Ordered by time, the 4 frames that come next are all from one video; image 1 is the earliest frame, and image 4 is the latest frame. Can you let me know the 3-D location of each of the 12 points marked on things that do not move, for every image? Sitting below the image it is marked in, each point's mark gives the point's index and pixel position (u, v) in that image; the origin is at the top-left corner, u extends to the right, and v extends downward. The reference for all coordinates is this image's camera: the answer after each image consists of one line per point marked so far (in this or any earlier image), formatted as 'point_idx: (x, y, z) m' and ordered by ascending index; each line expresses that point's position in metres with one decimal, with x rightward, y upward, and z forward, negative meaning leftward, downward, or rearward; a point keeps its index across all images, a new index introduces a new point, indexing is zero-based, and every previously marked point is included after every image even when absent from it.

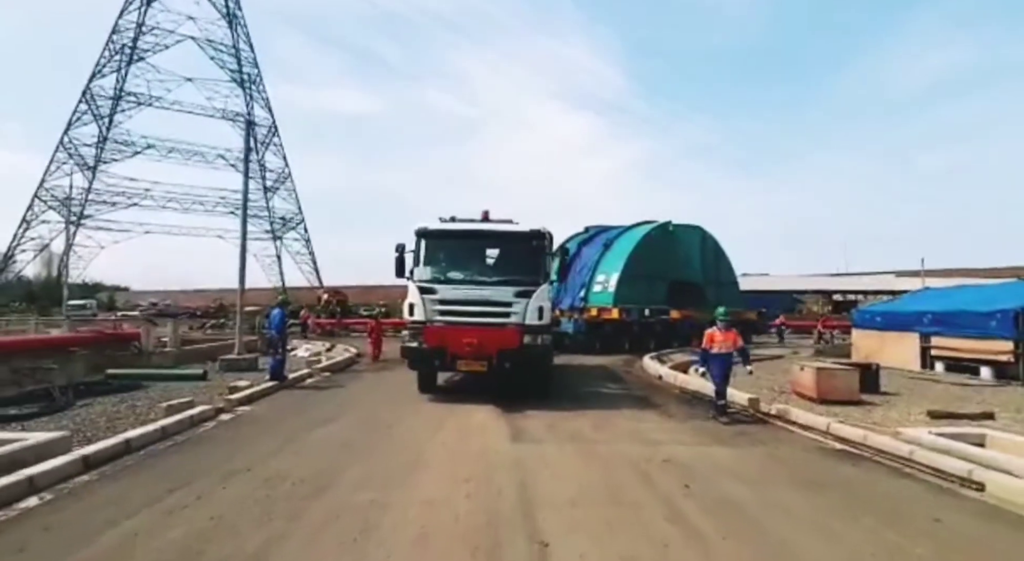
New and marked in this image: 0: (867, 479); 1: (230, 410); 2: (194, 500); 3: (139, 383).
0: (+3.9, -2.3, +7.3) m
1: (-5.3, -2.4, +12.4) m
2: (-2.9, -2.1, +6.1) m
3: (-9.0, -2.4, +15.7) m
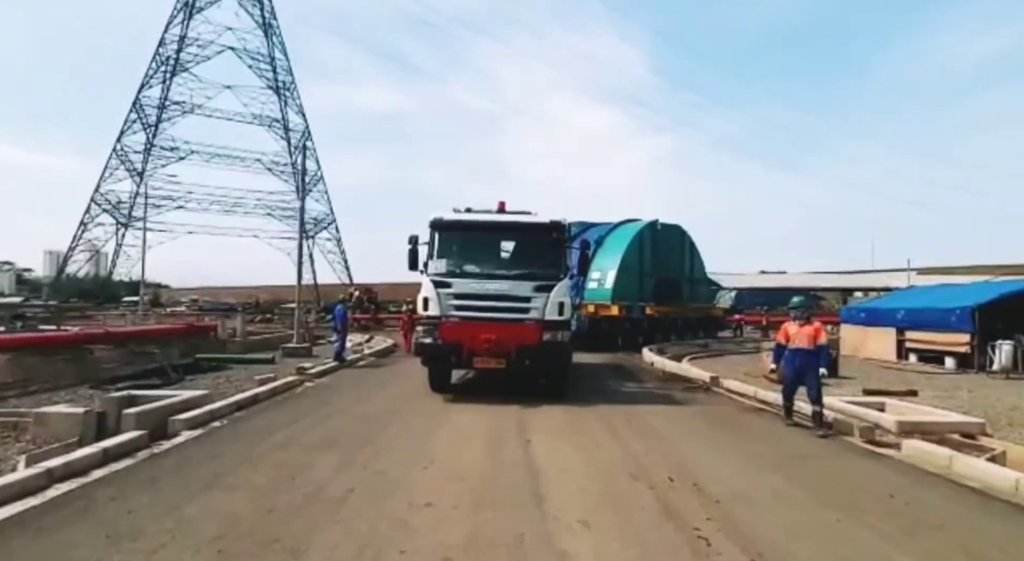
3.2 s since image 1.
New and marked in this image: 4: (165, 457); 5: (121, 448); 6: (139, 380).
0: (+4.0, -2.4, +10.5) m
1: (-5.0, -2.5, +15.9) m
2: (-2.9, -2.2, +9.5) m
3: (-8.5, -2.5, +19.4) m
4: (-4.0, -2.0, +7.4) m
5: (-4.7, -2.0, +7.9) m
6: (-9.2, -2.4, +16.0) m
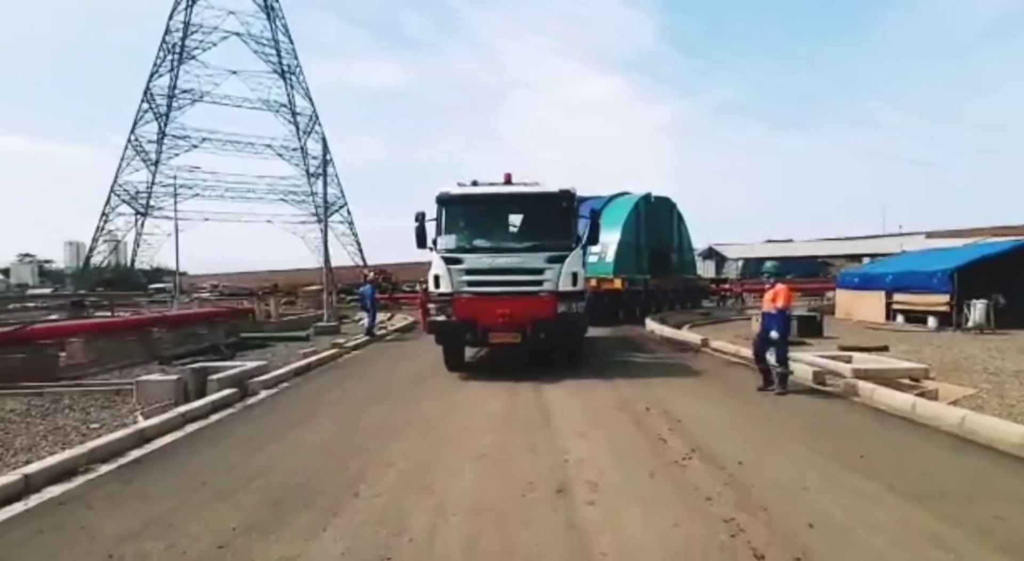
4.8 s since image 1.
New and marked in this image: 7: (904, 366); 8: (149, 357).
0: (+4.2, -1.9, +12.4) m
1: (-4.6, -2.0, +18.0) m
2: (-2.6, -1.9, +11.6) m
3: (-8.1, -2.0, +21.6) m
4: (-3.8, -1.9, +9.4) m
5: (-4.5, -1.9, +10.0) m
6: (-8.8, -2.1, +18.1) m
7: (+7.6, -1.7, +12.7) m
8: (-10.4, -2.2, +18.6) m
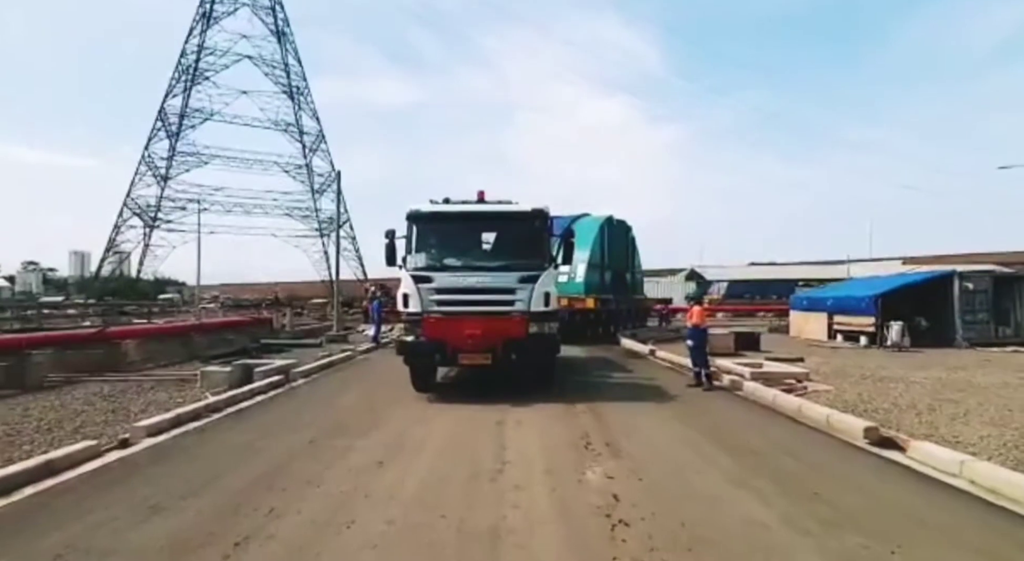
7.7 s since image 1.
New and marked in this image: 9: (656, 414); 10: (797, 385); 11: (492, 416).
0: (+3.6, -2.4, +16.2) m
1: (-5.3, -2.6, +21.7) m
2: (-3.2, -2.3, +15.3) m
3: (-8.8, -2.6, +25.2) m
4: (-4.4, -2.2, +13.1) m
5: (-5.1, -2.2, +13.7) m
6: (-9.4, -2.6, +21.8) m
7: (+7.0, -2.3, +16.4) m
8: (-11.0, -2.6, +22.3) m
9: (+2.3, -2.1, +11.0) m
10: (+6.8, -2.5, +15.6) m
11: (-0.3, -2.1, +10.6) m
